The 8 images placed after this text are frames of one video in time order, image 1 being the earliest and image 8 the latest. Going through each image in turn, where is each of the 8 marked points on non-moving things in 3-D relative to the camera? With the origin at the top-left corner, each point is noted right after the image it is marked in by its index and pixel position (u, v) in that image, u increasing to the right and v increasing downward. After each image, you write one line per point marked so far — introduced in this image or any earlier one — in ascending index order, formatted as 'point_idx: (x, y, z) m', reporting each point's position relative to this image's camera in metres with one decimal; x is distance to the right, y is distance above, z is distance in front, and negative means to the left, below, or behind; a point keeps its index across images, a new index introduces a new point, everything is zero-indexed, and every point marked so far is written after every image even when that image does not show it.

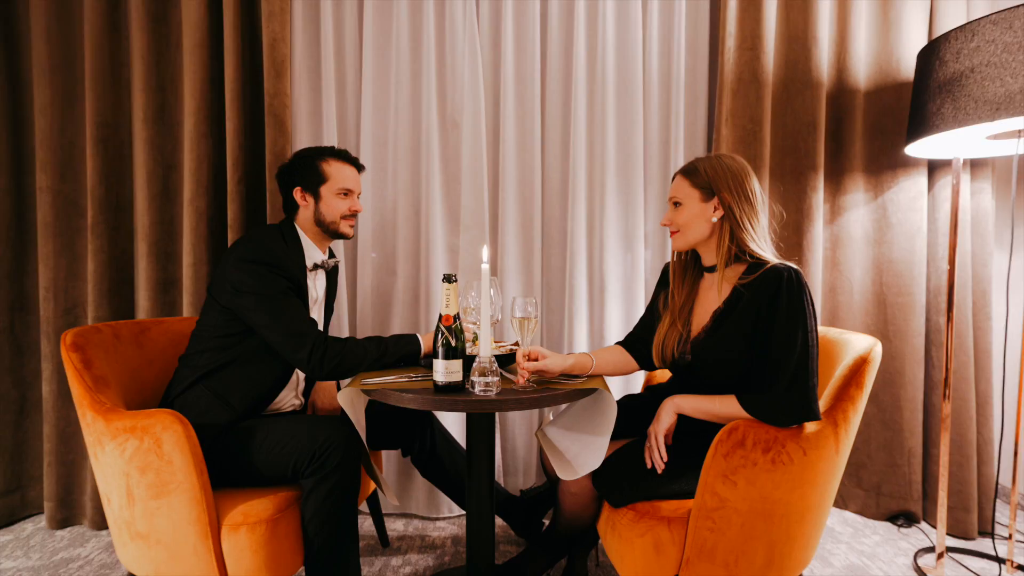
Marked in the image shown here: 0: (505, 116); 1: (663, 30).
0: (0.0, +0.6, +1.9) m
1: (+0.6, +1.0, +1.9) m
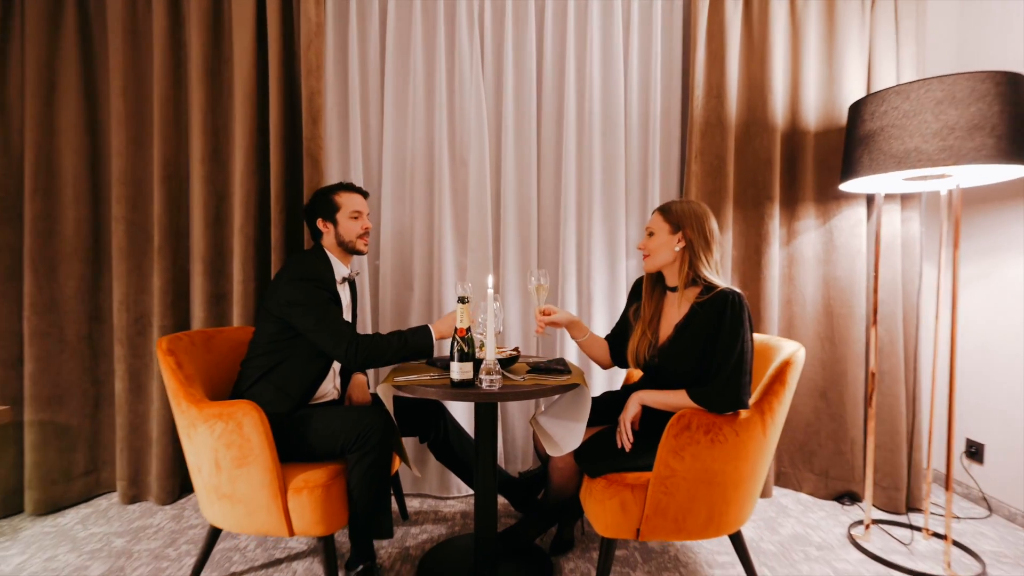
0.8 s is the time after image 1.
0: (0.0, +0.6, +2.2) m
1: (+0.6, +0.9, +2.3) m
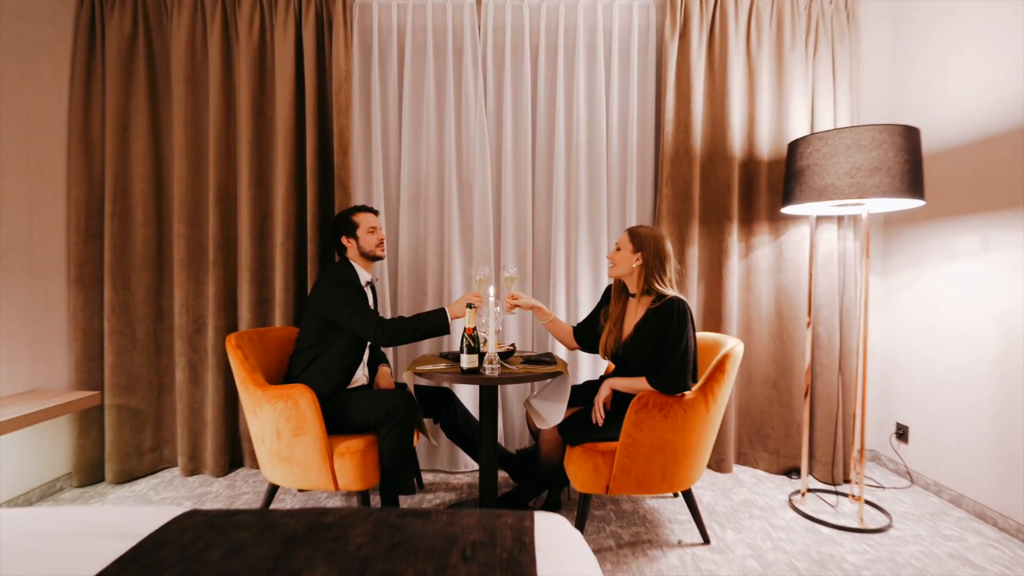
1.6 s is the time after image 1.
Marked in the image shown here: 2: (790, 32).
0: (0.0, +0.6, +2.6) m
1: (+0.6, +0.9, +2.6) m
2: (+1.3, +1.2, +2.5) m
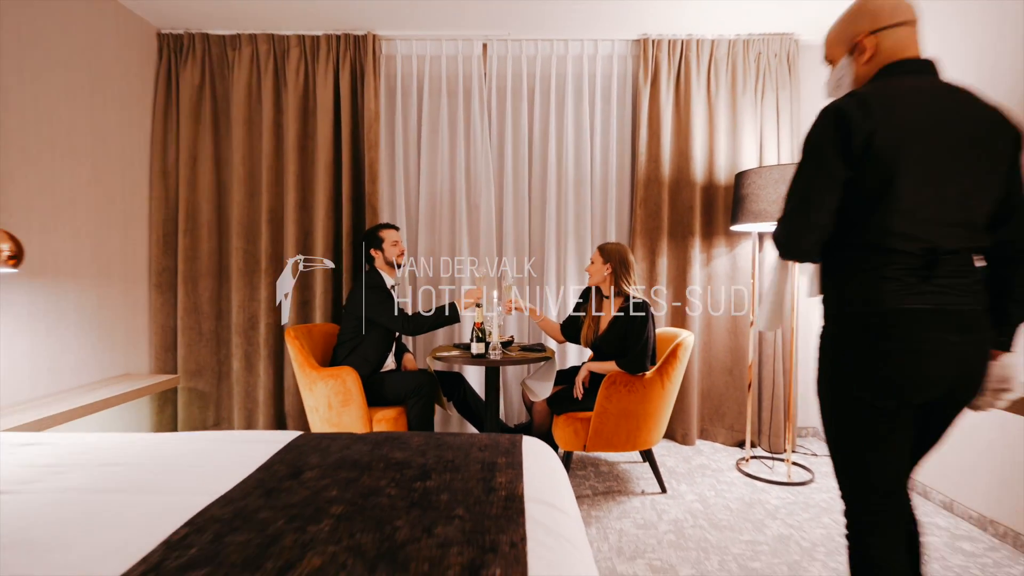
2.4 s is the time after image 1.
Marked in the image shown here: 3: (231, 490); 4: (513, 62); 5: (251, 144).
0: (0.0, +0.5, +3.1) m
1: (+0.6, +0.9, +3.2) m
2: (+1.3, +1.2, +3.0) m
3: (-0.6, -0.4, +1.0) m
4: (0.0, +1.4, +3.2) m
5: (-1.5, +0.8, +3.0) m
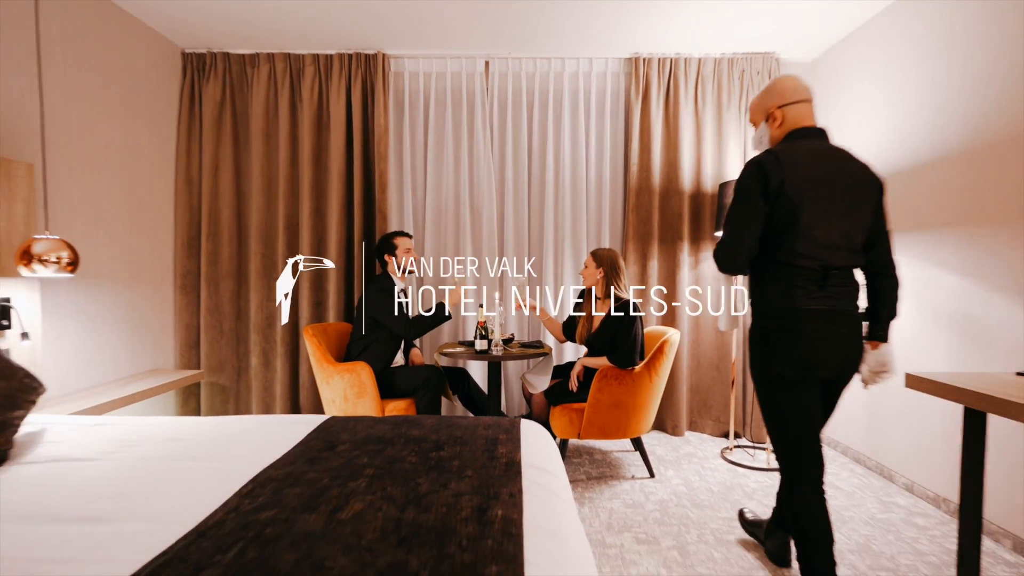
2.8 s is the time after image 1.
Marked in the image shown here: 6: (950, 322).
0: (0.0, +0.5, +3.3) m
1: (+0.6, +0.9, +3.4) m
2: (+1.3, +1.2, +3.2) m
3: (-0.6, -0.4, +1.2) m
4: (0.0, +1.4, +3.4) m
5: (-1.5, +0.8, +3.2) m
6: (+1.9, -0.1, +2.2) m
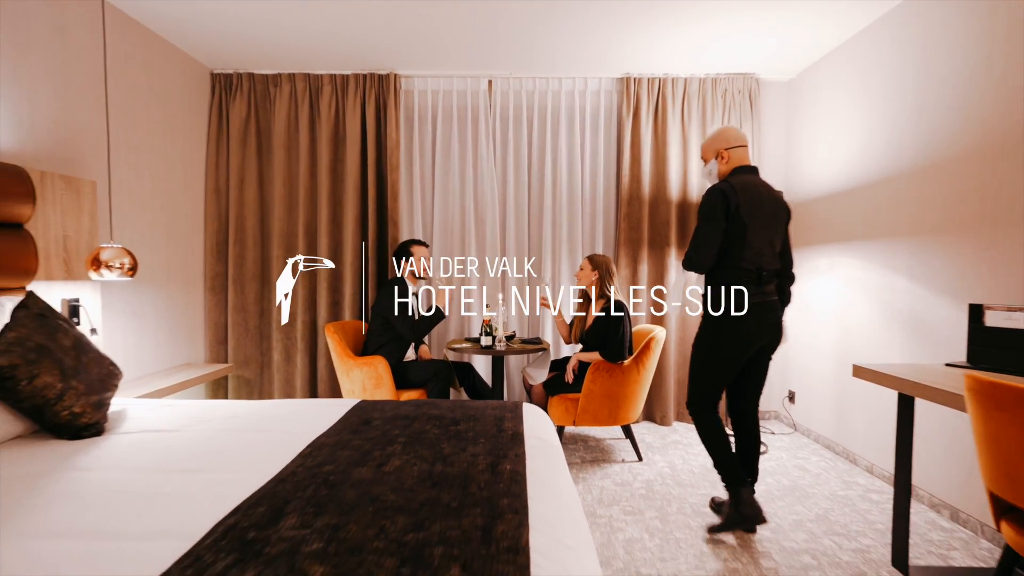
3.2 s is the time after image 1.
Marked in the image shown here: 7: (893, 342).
0: (0.0, +0.5, +3.6) m
1: (+0.6, +0.9, +3.6) m
2: (+1.3, +1.2, +3.5) m
3: (-0.5, -0.4, +1.5) m
4: (0.0, +1.4, +3.6) m
5: (-1.5, +0.8, +3.5) m
6: (+1.9, -0.2, +2.5) m
7: (+1.9, -0.3, +2.5) m
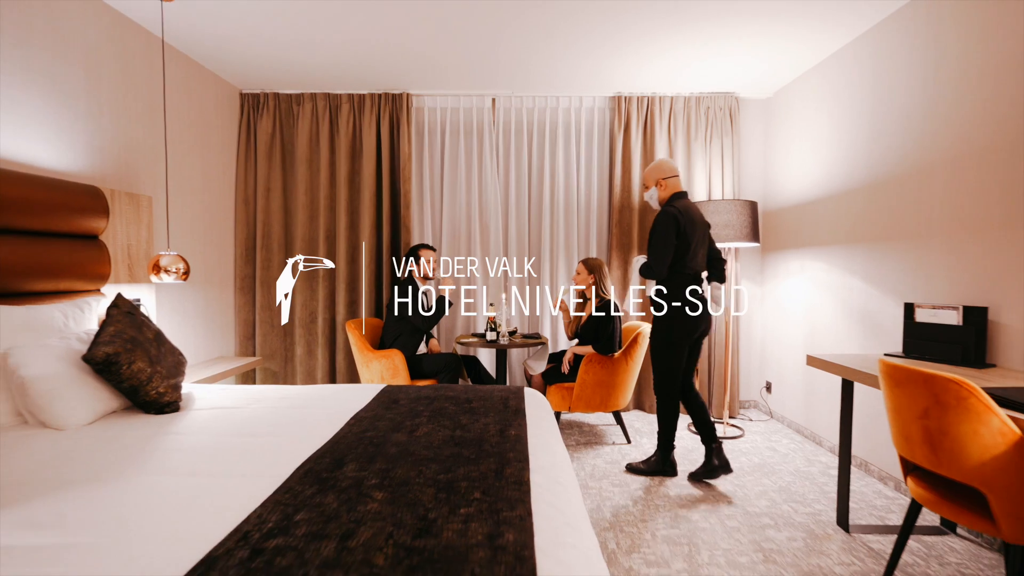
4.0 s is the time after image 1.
0: (0.0, +0.5, +3.9) m
1: (+0.6, +0.9, +4.0) m
2: (+1.4, +1.2, +3.8) m
3: (-0.5, -0.4, +1.9) m
4: (0.0, +1.4, +4.0) m
5: (-1.5, +0.8, +3.8) m
6: (+1.9, -0.2, +2.8) m
7: (+1.9, -0.3, +2.9) m
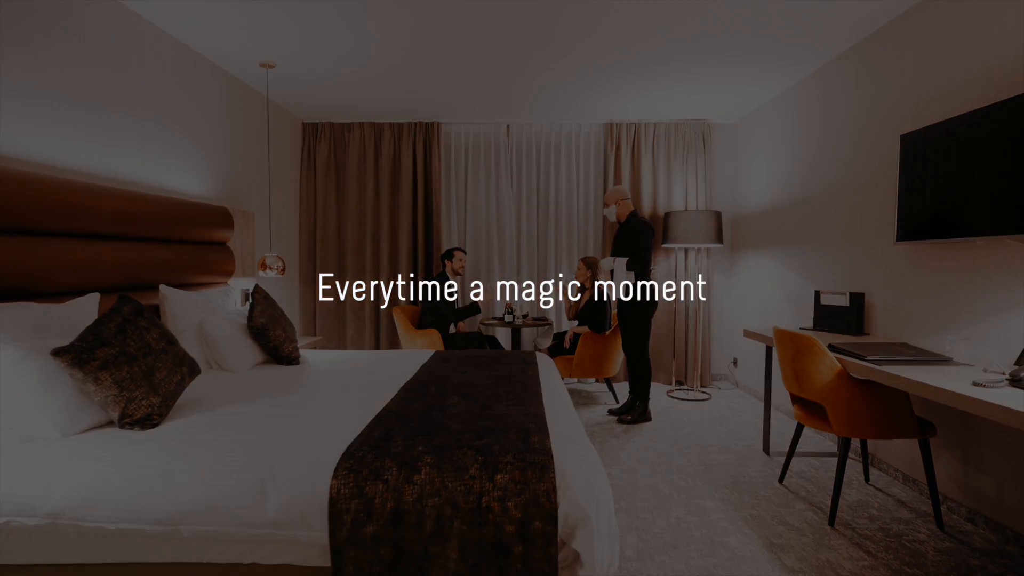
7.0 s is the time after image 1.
0: (+0.1, +0.6, +4.8) m
1: (+0.7, +0.9, +4.8) m
2: (+1.5, +1.2, +4.6) m
3: (-0.5, -0.4, +2.7) m
4: (+0.1, +1.4, +4.8) m
5: (-1.4, +0.9, +4.6) m
6: (+2.0, -0.1, +3.6) m
7: (+2.0, -0.2, +3.7) m
